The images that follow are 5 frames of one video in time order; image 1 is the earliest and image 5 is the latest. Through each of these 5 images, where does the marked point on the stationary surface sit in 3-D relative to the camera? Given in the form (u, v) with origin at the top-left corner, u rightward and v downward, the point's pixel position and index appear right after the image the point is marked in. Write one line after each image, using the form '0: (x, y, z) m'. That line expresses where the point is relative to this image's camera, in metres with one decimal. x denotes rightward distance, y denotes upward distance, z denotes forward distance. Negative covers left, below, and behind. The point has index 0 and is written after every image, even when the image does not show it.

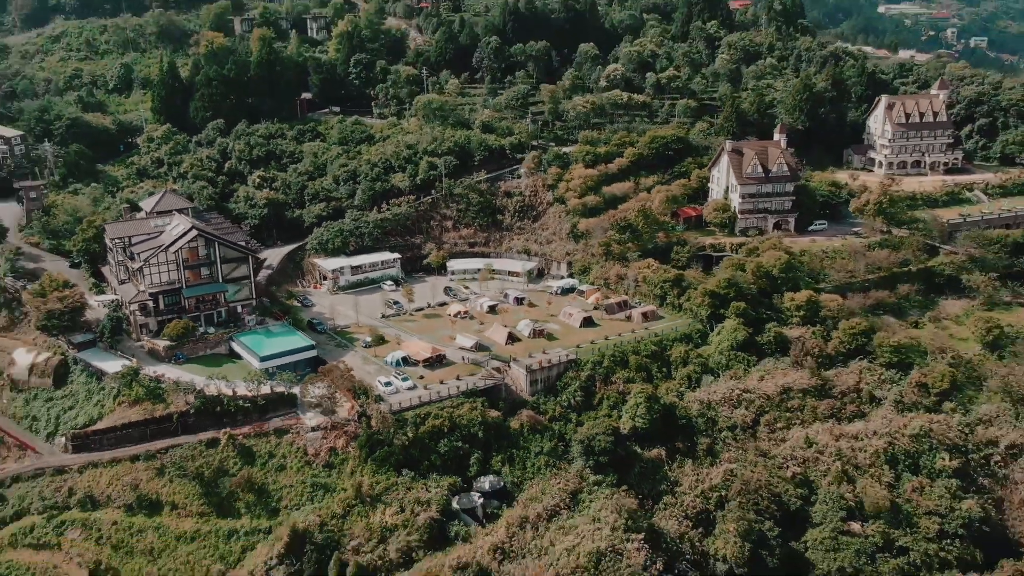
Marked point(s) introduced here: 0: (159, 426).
0: (-6.8, -2.6, +17.9) m
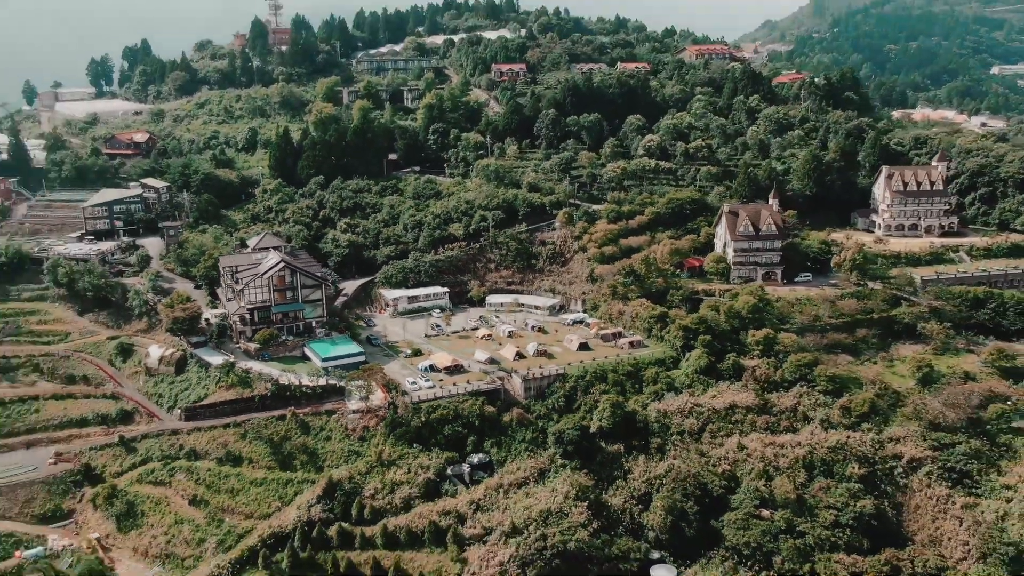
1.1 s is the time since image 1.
0: (-7.0, -3.0, +24.4) m
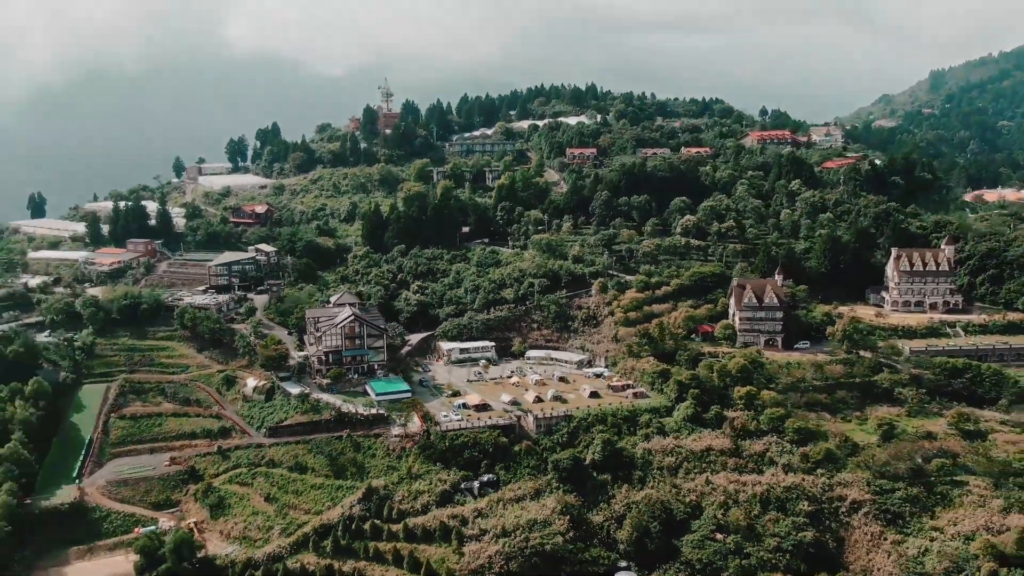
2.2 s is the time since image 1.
0: (-6.5, -4.6, +30.8) m
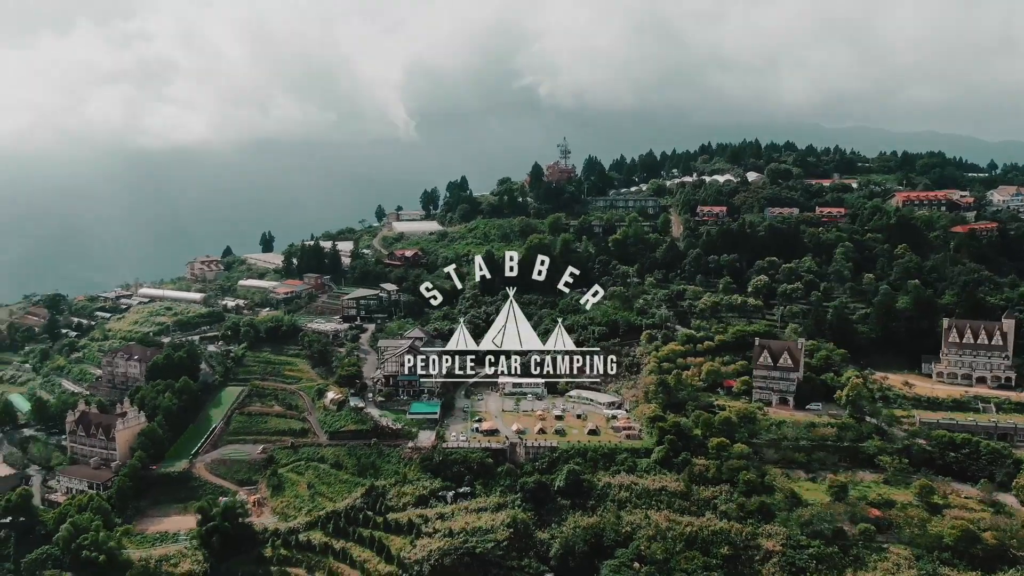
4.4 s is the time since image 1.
0: (-6.3, -6.0, +38.1) m
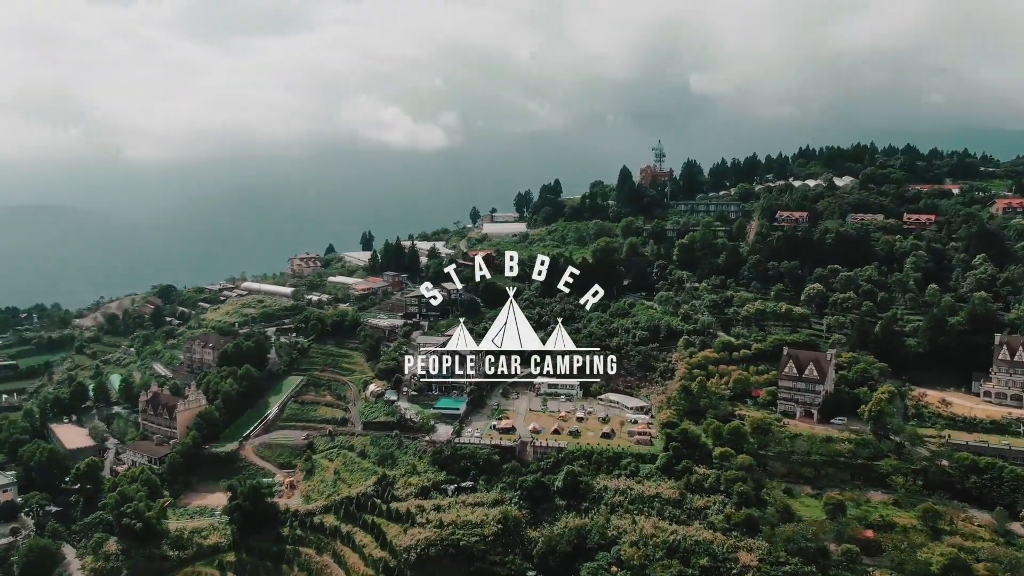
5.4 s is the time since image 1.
0: (-5.3, -5.8, +39.6) m
